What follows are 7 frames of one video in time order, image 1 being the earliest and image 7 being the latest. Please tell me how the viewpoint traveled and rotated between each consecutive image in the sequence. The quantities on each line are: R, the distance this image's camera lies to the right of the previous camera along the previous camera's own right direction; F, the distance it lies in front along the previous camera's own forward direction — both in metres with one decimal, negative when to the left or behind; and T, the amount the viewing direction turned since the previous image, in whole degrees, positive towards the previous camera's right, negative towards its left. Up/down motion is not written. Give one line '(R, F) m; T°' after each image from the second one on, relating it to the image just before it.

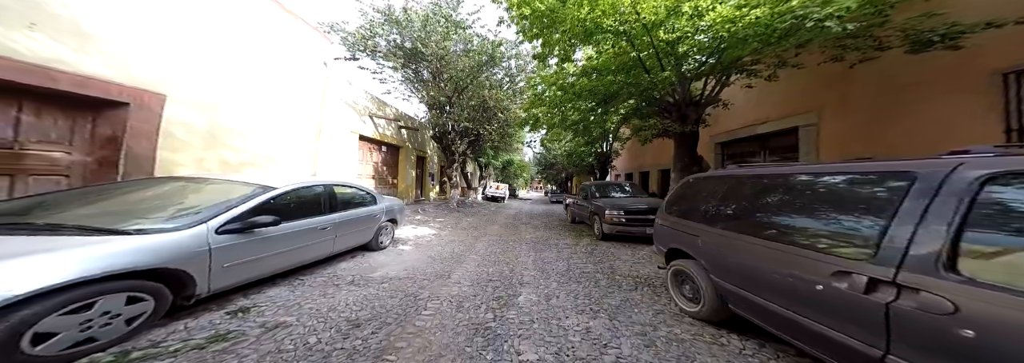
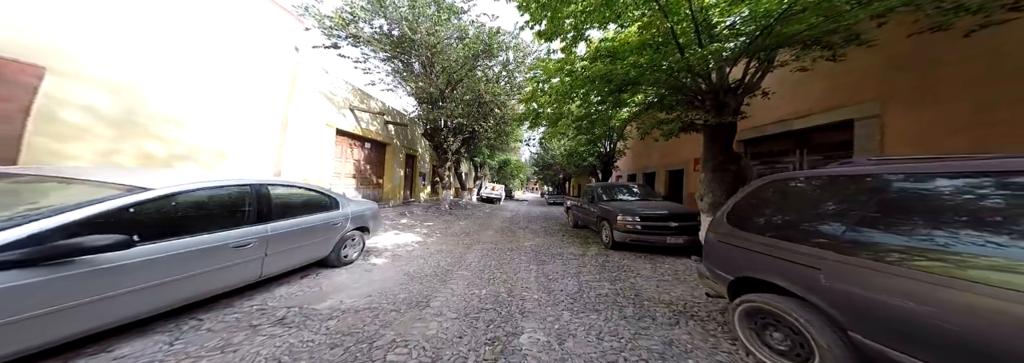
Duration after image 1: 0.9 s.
(0.0, +0.8) m; 0°
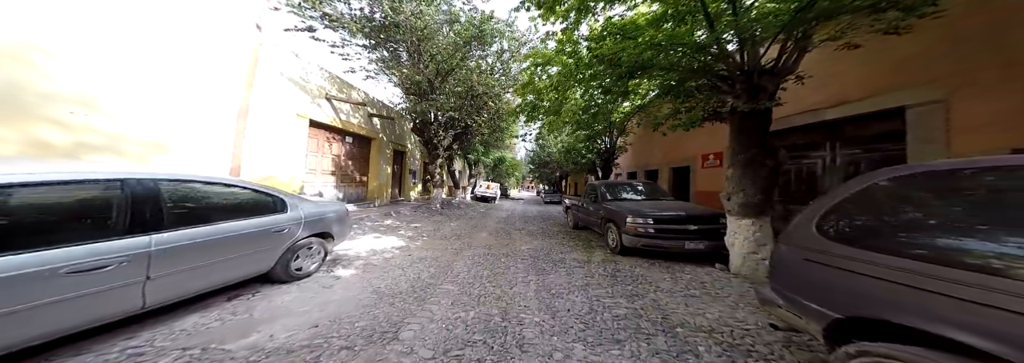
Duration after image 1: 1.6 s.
(0.0, +0.7) m; 0°
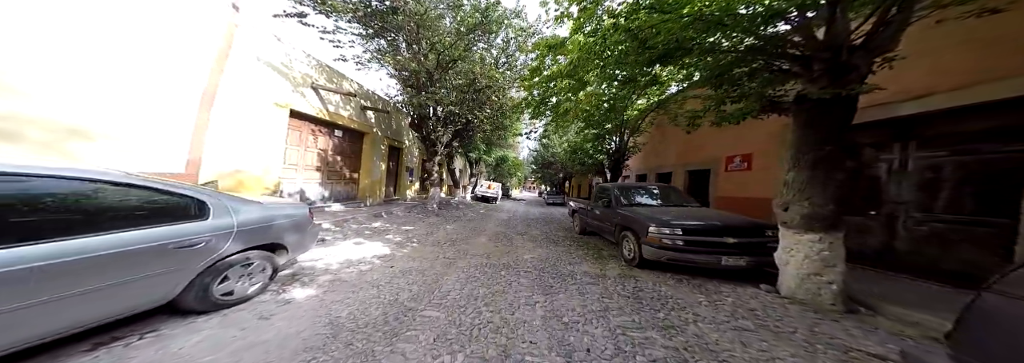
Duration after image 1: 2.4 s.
(0.0, +0.7) m; -1°
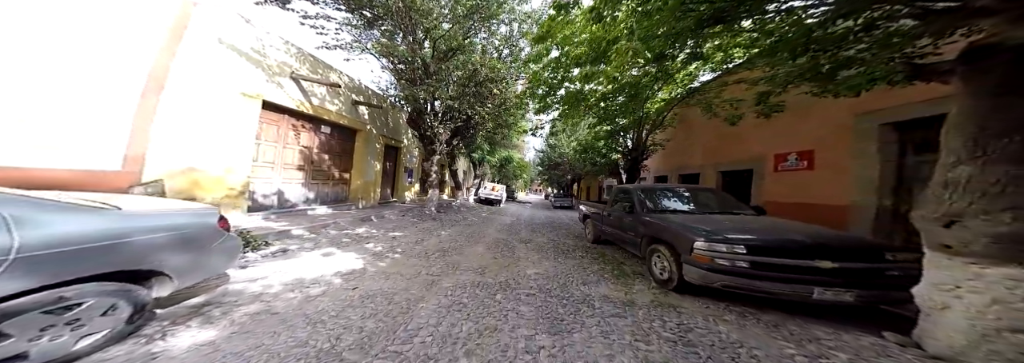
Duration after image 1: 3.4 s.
(+0.2, +0.9) m; -3°
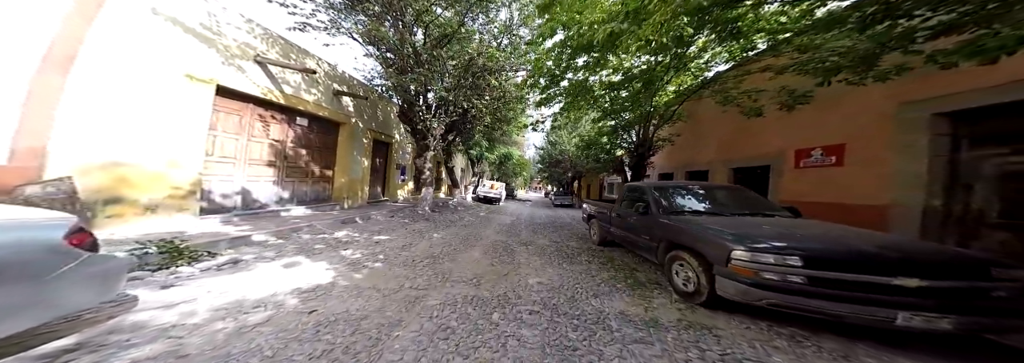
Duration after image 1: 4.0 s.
(0.0, +0.6) m; +1°
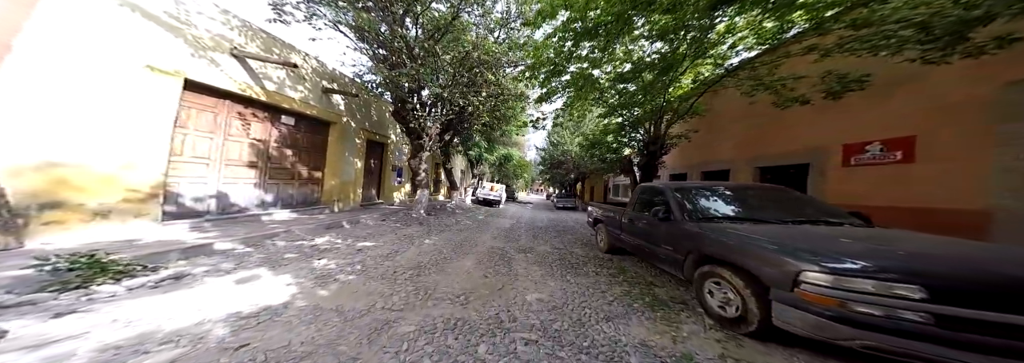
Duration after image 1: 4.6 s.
(+0.2, +0.6) m; -3°
